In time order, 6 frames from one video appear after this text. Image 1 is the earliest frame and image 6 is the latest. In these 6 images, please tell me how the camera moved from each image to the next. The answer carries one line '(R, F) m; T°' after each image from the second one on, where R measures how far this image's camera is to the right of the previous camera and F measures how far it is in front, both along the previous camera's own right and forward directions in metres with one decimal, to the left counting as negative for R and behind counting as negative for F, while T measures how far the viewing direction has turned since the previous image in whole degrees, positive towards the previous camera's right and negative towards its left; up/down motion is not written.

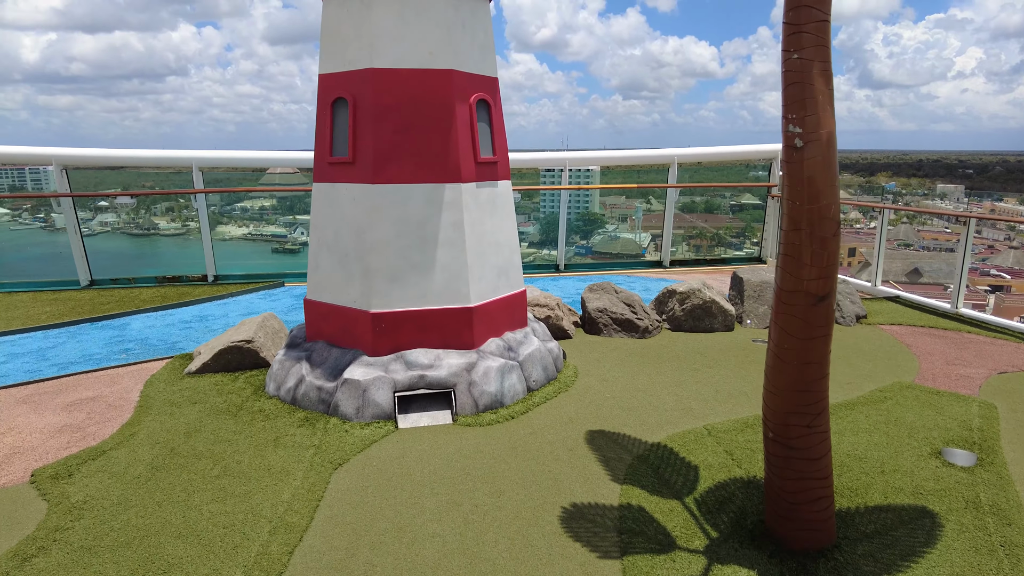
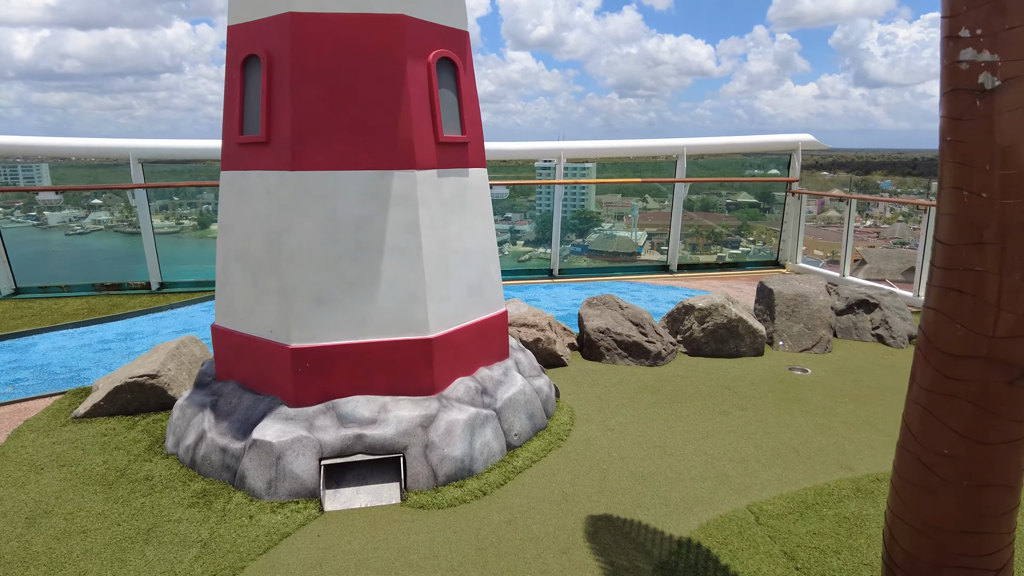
(+0.2, +1.6) m; 0°
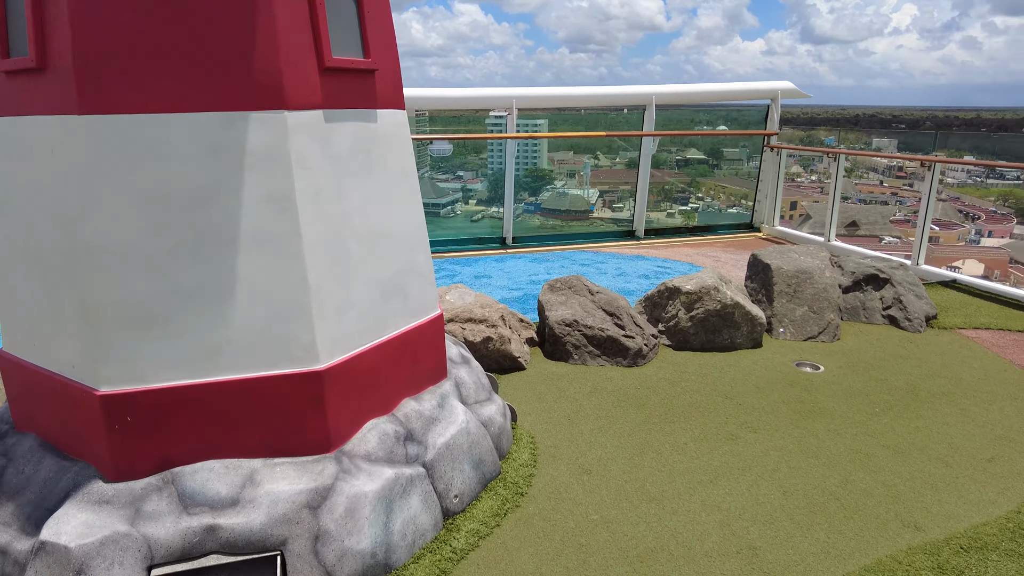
(+0.1, +1.5) m; +4°
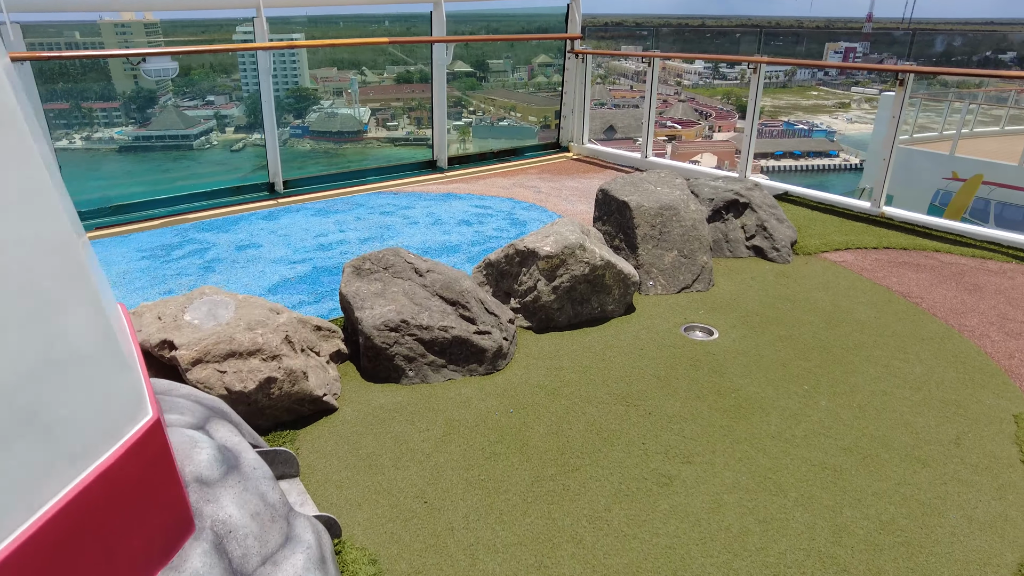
(0.0, +1.8) m; +18°
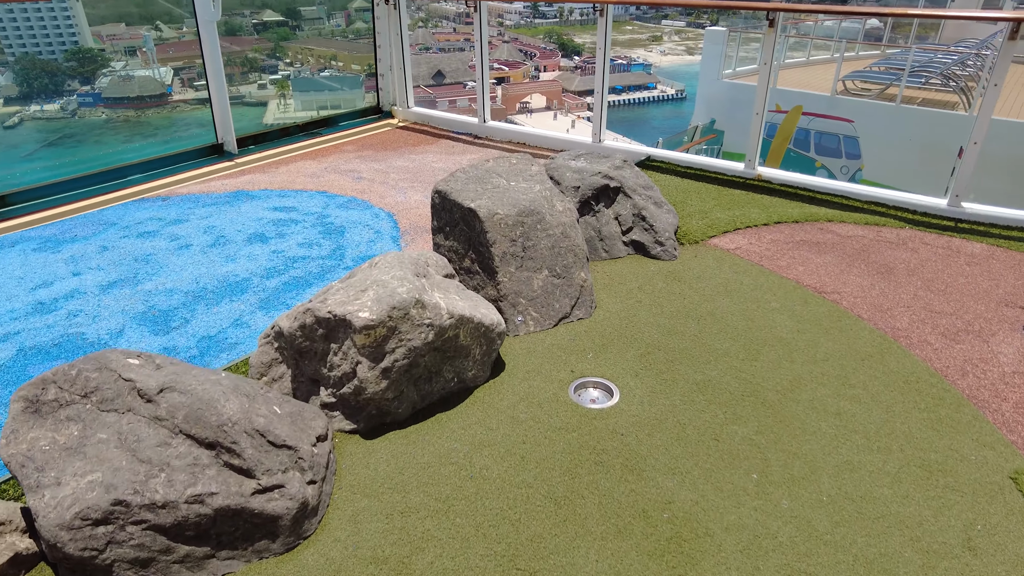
(+0.2, +1.4) m; +13°
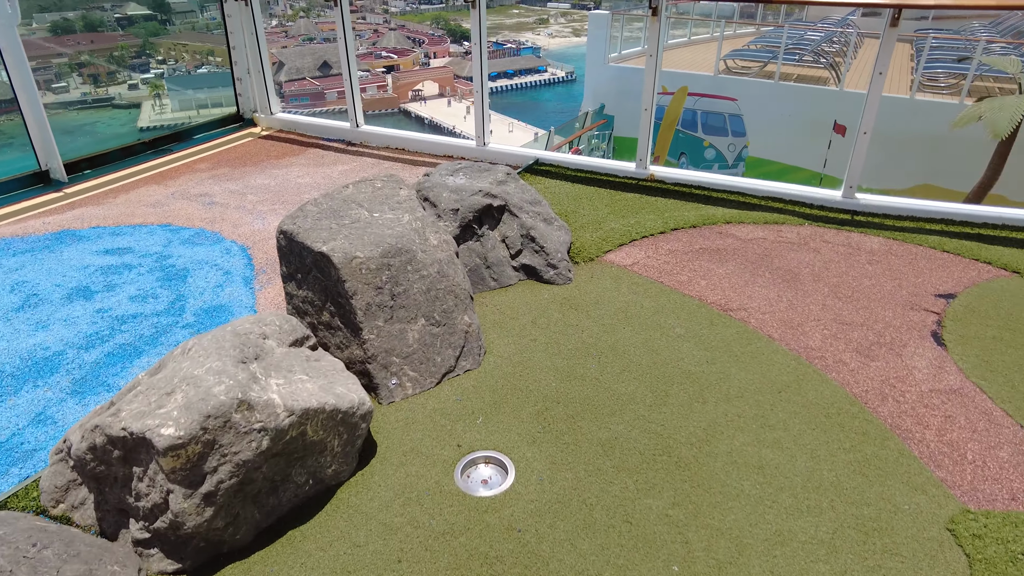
(+0.2, +0.5) m; +8°
